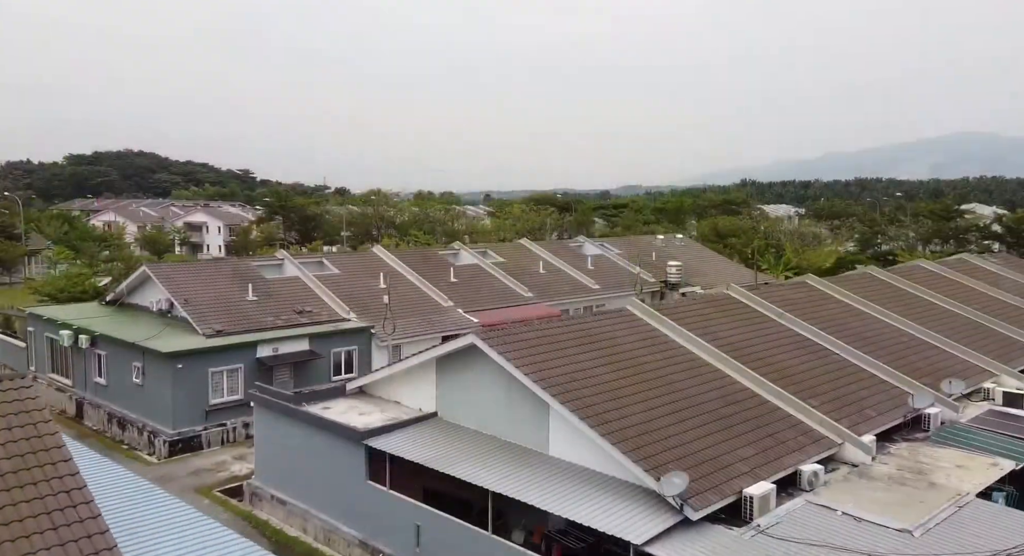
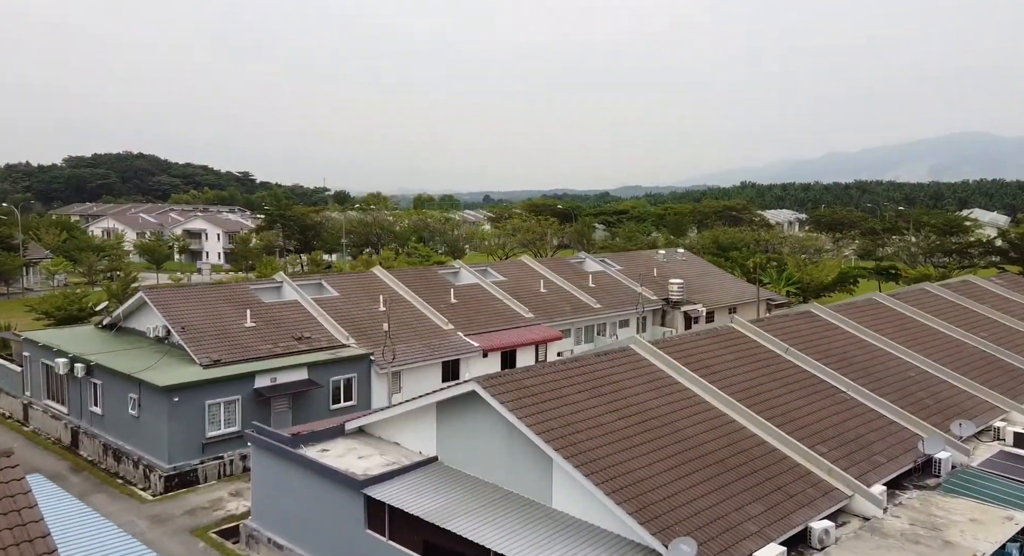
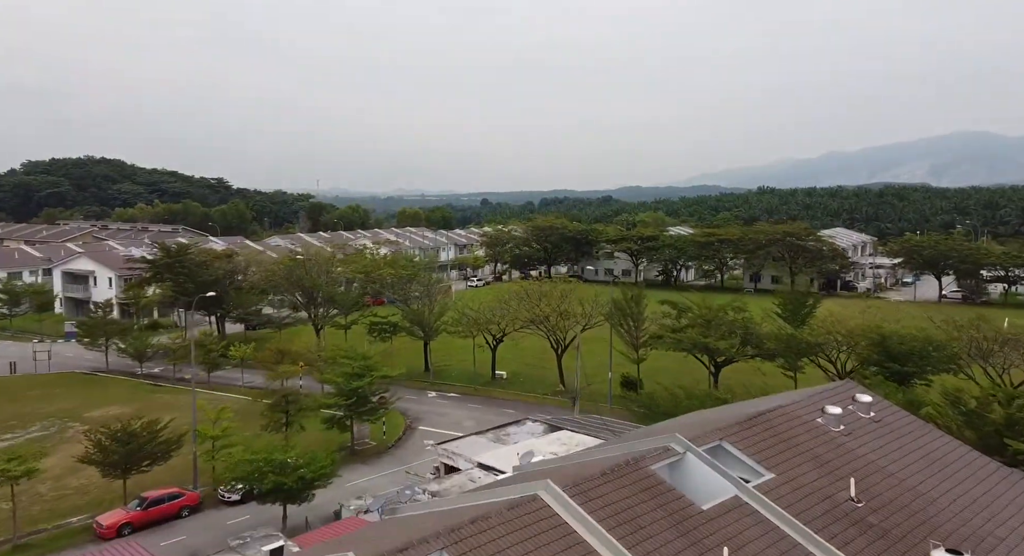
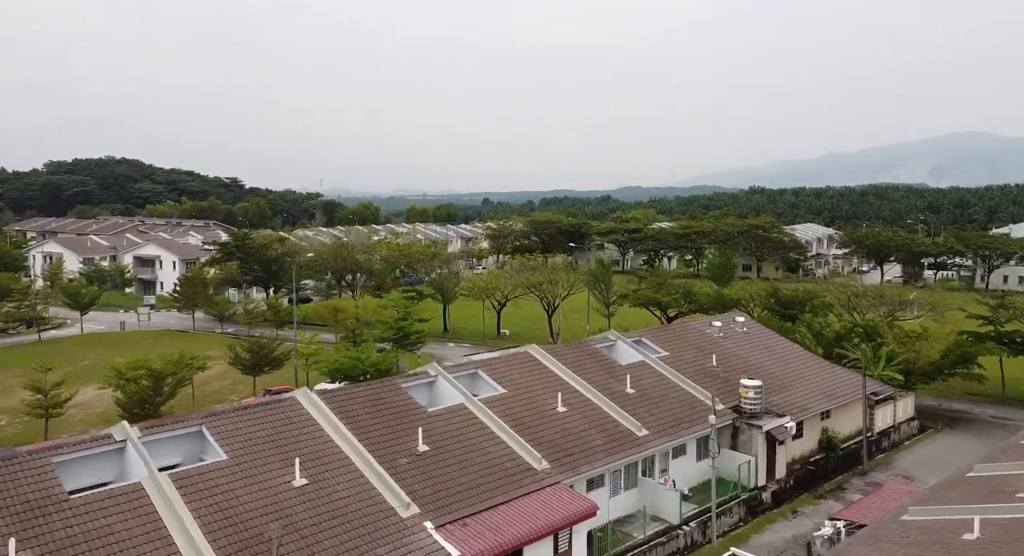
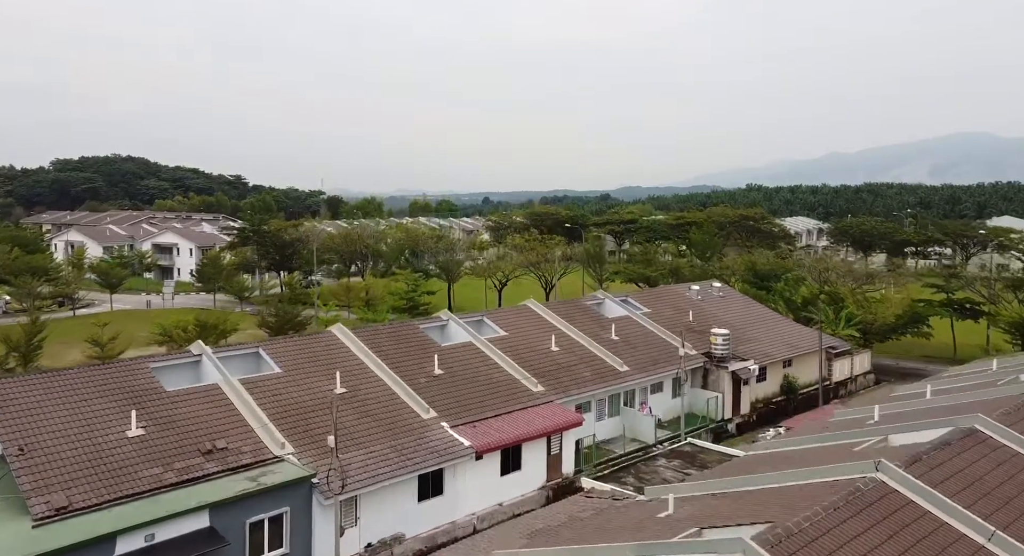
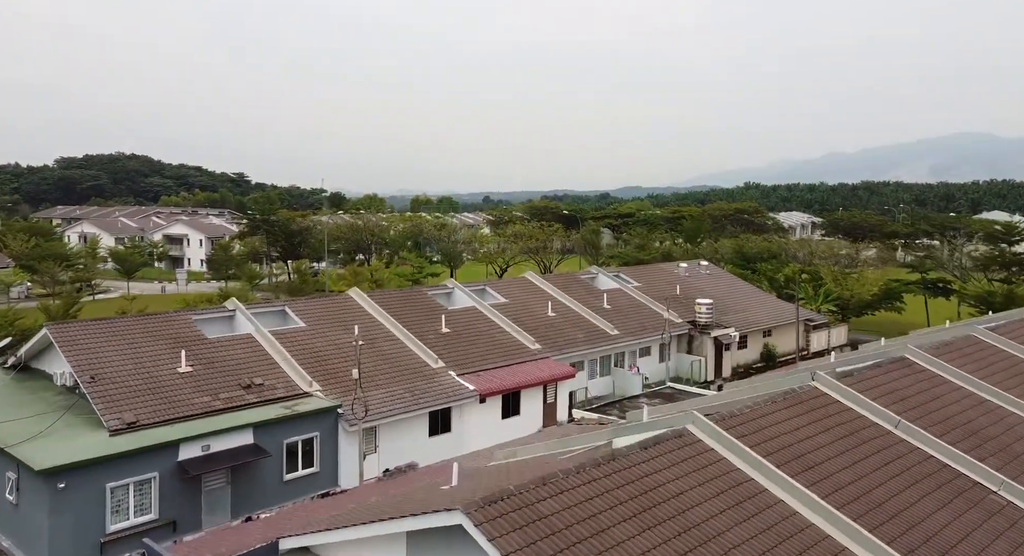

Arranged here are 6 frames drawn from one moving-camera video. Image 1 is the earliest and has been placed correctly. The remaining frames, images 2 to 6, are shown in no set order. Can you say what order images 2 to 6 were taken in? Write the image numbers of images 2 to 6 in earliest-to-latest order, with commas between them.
2, 6, 5, 4, 3
